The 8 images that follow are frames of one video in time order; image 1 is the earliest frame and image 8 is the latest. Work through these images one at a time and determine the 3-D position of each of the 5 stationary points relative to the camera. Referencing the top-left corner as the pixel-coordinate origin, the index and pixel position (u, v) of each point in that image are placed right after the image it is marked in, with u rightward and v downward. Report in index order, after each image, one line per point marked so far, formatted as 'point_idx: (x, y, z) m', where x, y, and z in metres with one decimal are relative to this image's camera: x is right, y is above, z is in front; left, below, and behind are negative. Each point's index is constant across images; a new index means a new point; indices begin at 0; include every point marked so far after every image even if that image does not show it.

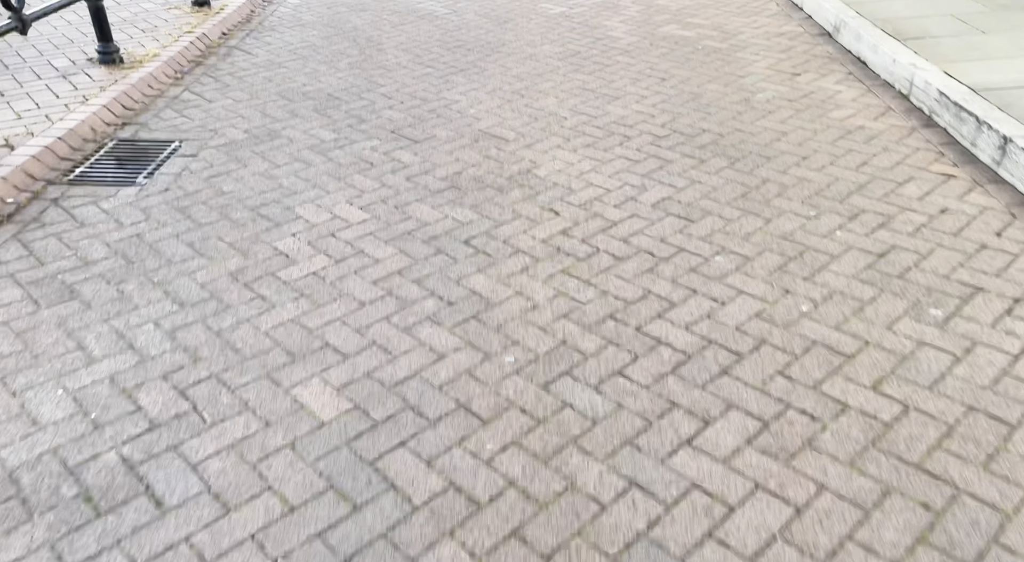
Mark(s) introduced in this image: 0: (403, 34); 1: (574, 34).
0: (-0.8, +1.7, +5.8) m
1: (+0.4, +1.7, +5.8) m
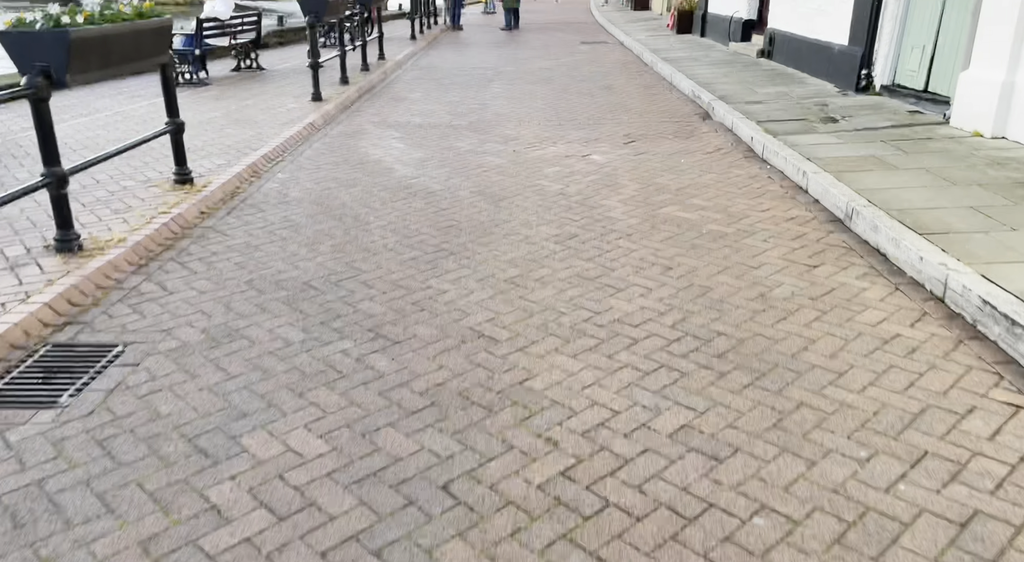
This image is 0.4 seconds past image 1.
0: (-0.8, +0.5, +5.5) m
1: (+0.4, +0.4, +5.5) m
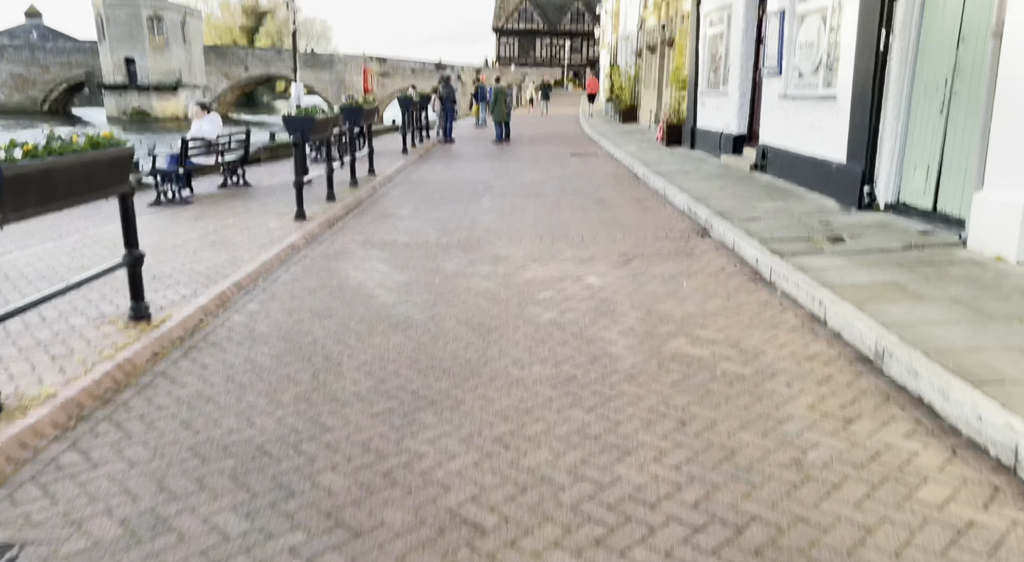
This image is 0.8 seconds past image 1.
0: (-0.9, -0.4, +5.0) m
1: (+0.3, -0.4, +5.0) m
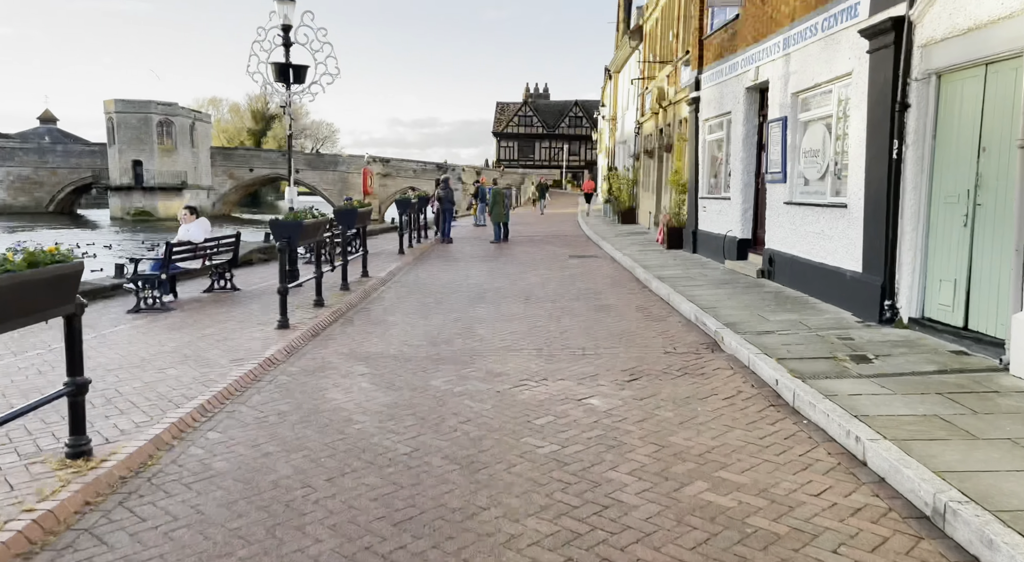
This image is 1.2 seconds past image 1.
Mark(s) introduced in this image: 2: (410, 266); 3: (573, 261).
0: (-0.9, -1.1, +4.3) m
1: (+0.3, -1.1, +4.3) m
2: (-2.2, +0.4, +17.5) m
3: (+1.3, +0.4, +17.6) m
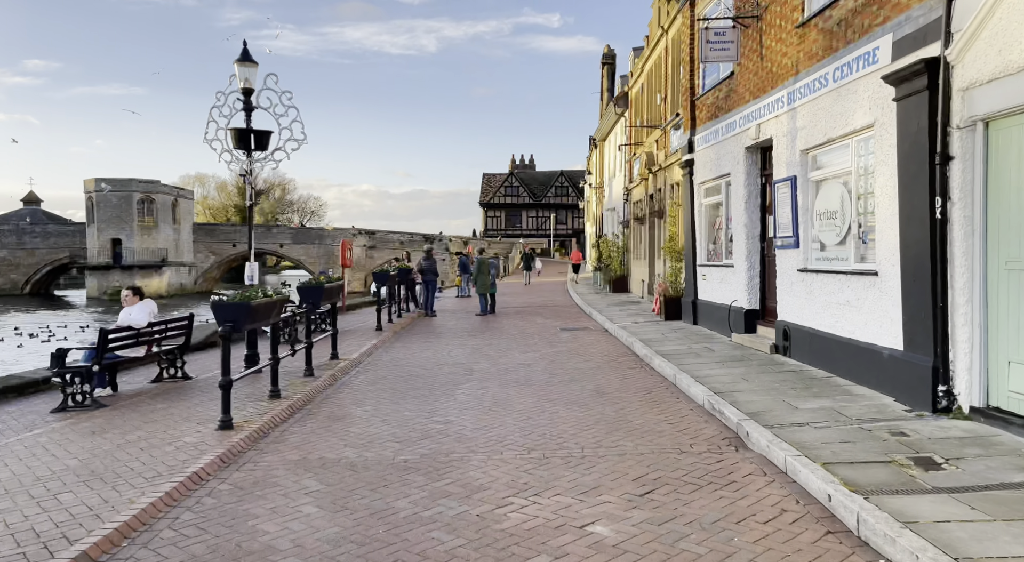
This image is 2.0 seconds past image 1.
0: (-1.0, -1.5, +2.9) m
1: (+0.2, -1.5, +2.9) m
2: (-2.4, -1.2, +16.2) m
3: (+1.0, -1.1, +16.3) m
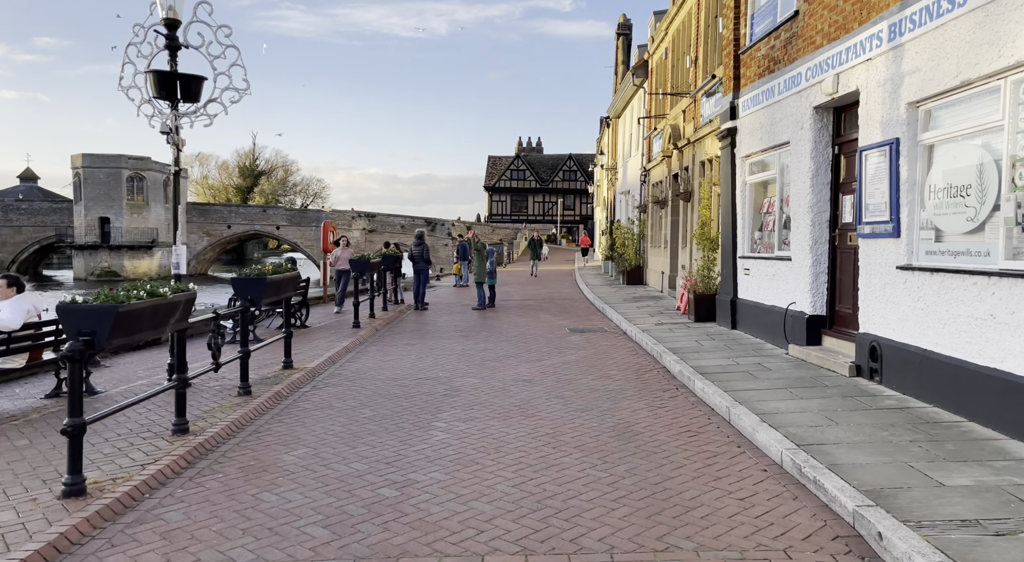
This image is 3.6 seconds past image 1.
0: (-1.1, -1.6, +0.2) m
1: (+0.1, -1.6, +0.2) m
2: (-2.4, -1.0, +13.5) m
3: (+1.0, -1.0, +13.7) m
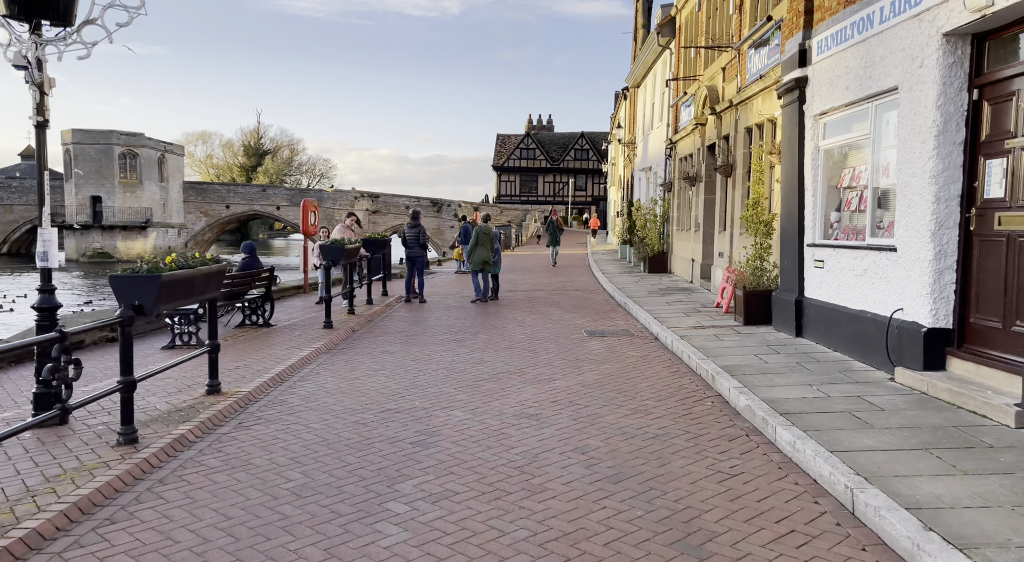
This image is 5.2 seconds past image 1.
0: (-1.2, -1.8, -2.5) m
1: (0.0, -1.8, -2.5) m
2: (-2.4, -0.9, +10.8) m
3: (+1.1, -0.9, +10.9) m
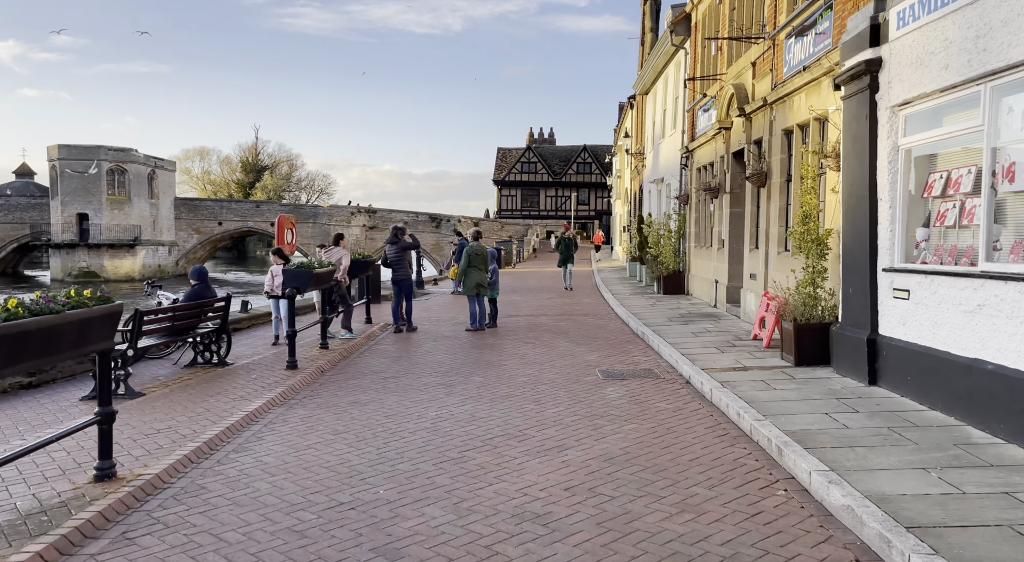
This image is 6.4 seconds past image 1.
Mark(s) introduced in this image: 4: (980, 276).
0: (-1.2, -1.9, -4.5) m
1: (0.0, -1.9, -4.5) m
2: (-2.4, -1.3, +8.8) m
3: (+1.1, -1.2, +8.9) m
4: (+3.5, 0.0, +6.2) m
